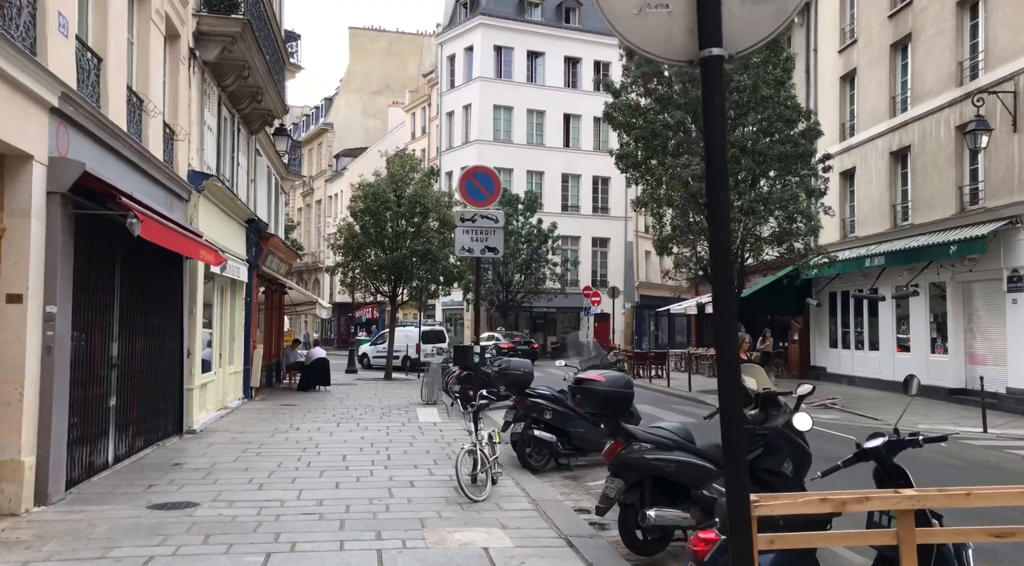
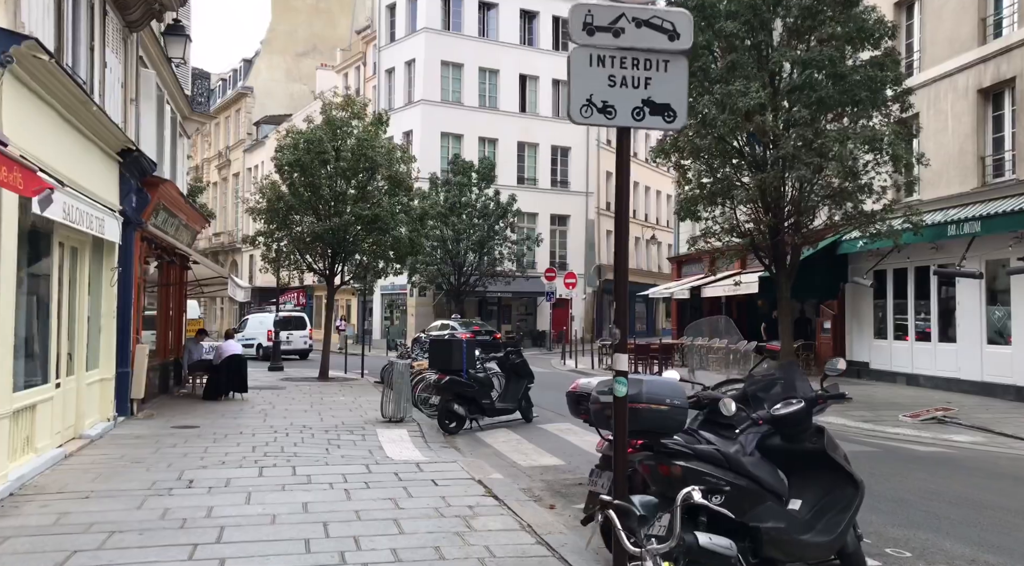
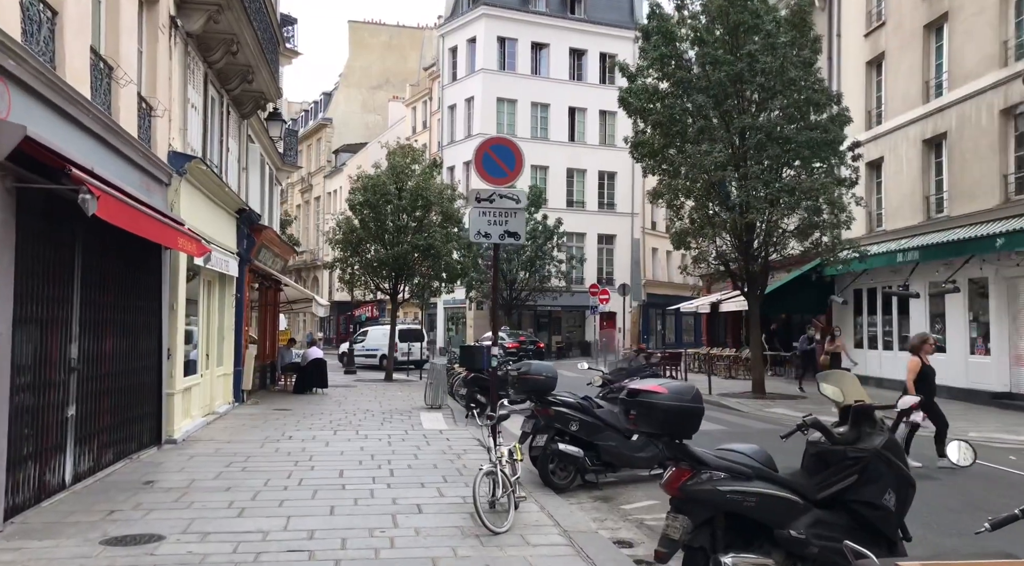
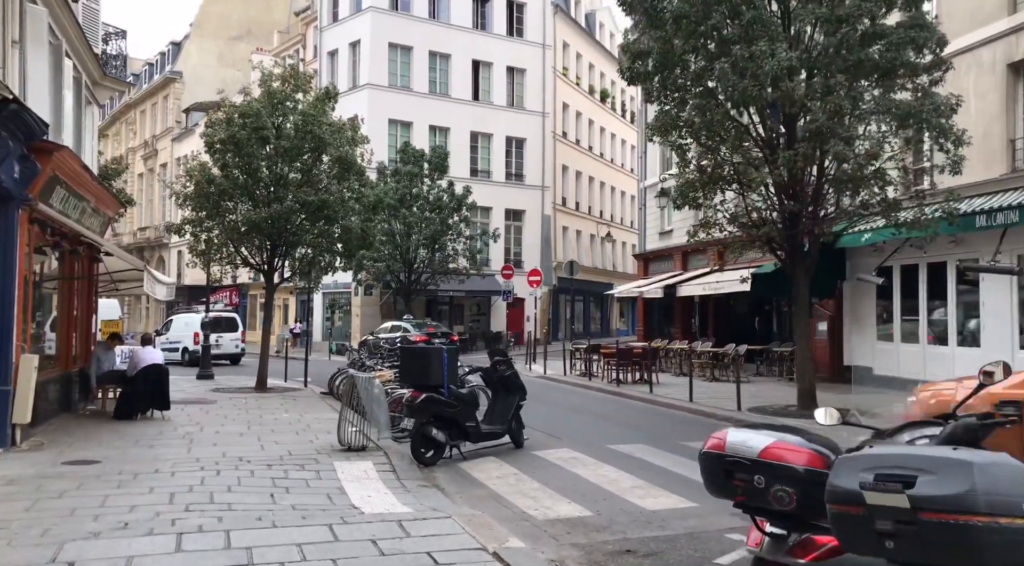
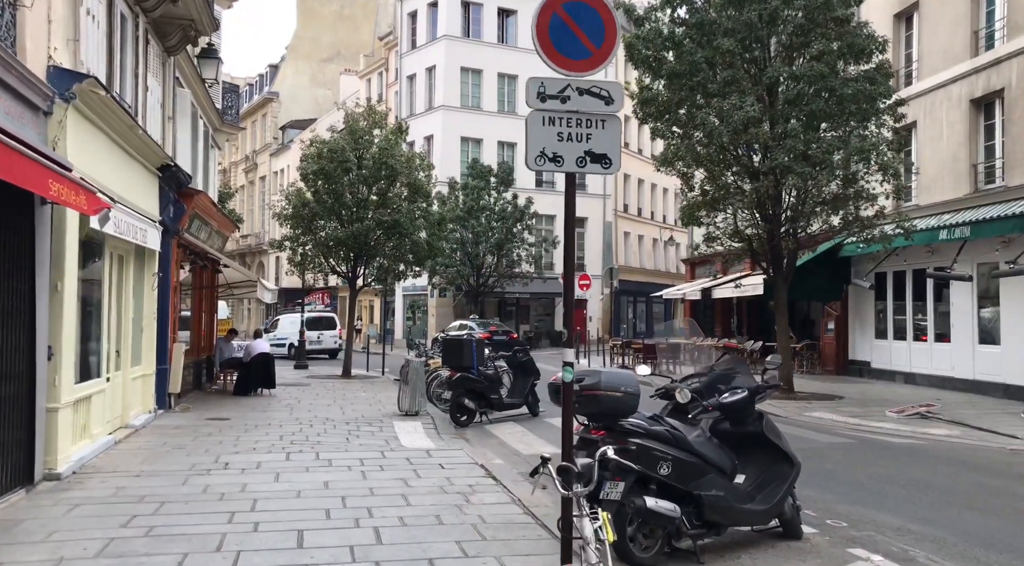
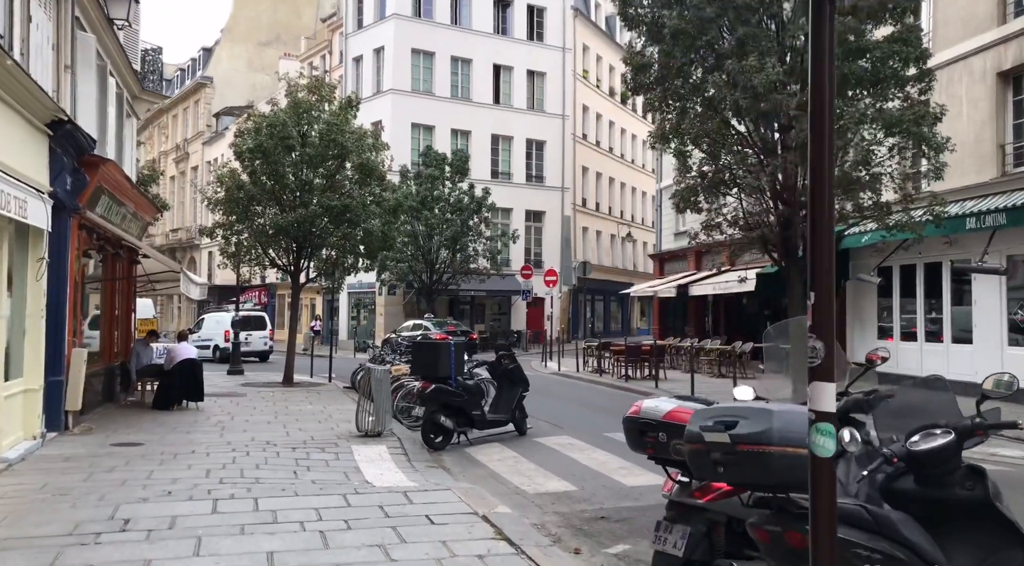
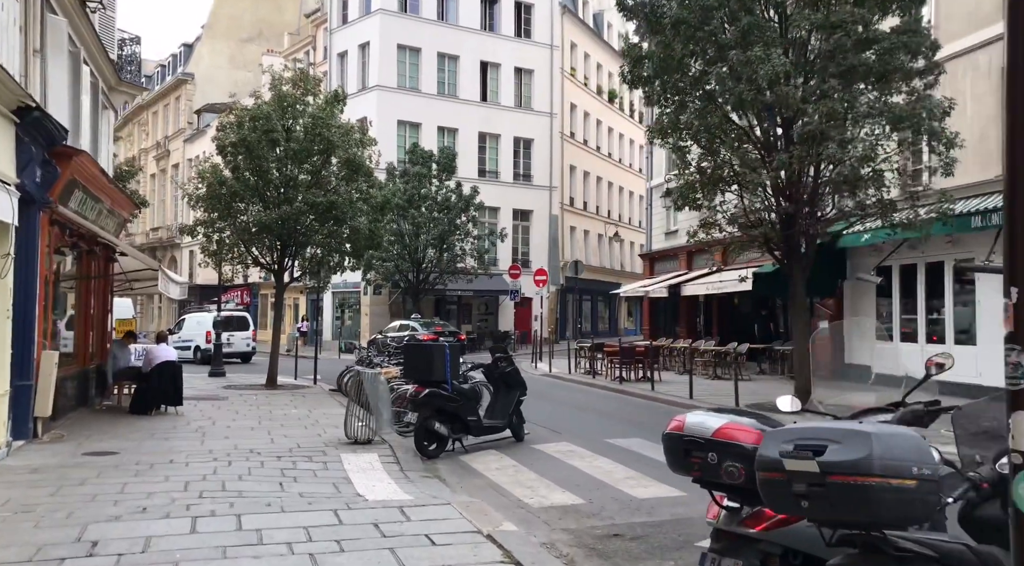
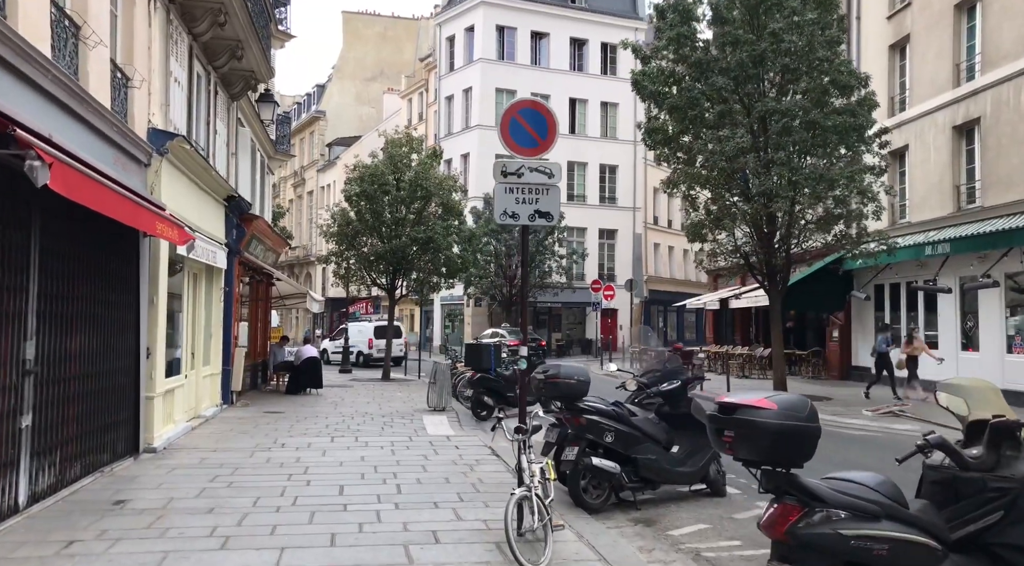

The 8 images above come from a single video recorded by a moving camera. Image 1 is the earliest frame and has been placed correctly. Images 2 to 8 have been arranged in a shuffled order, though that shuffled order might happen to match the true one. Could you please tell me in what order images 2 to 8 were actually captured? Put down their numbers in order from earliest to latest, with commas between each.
3, 8, 5, 2, 6, 7, 4
